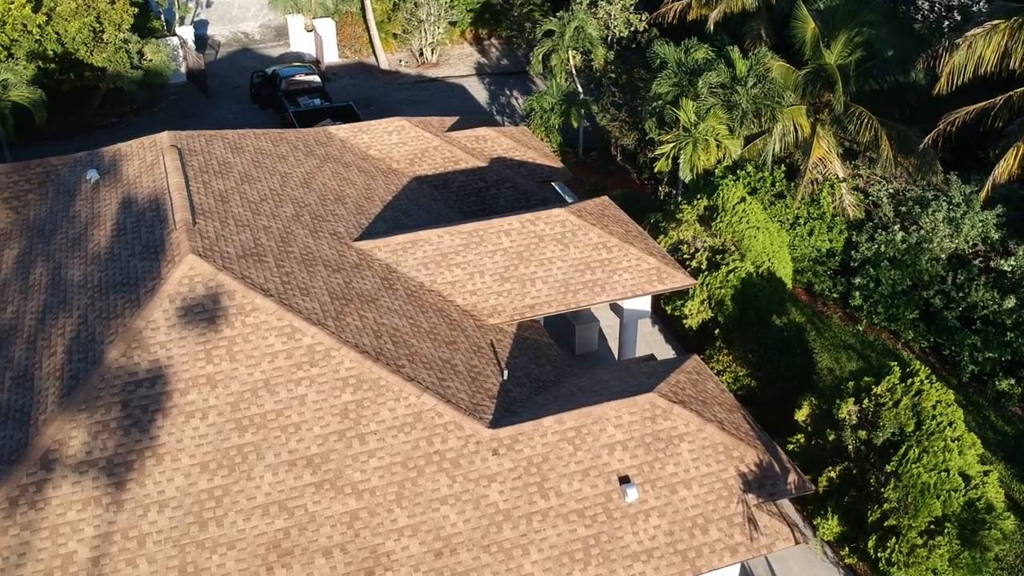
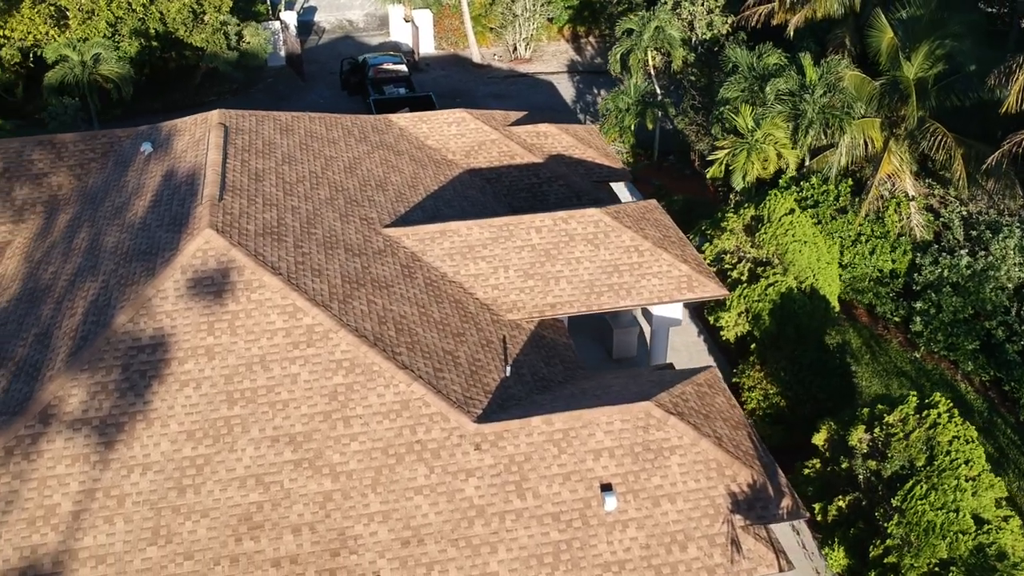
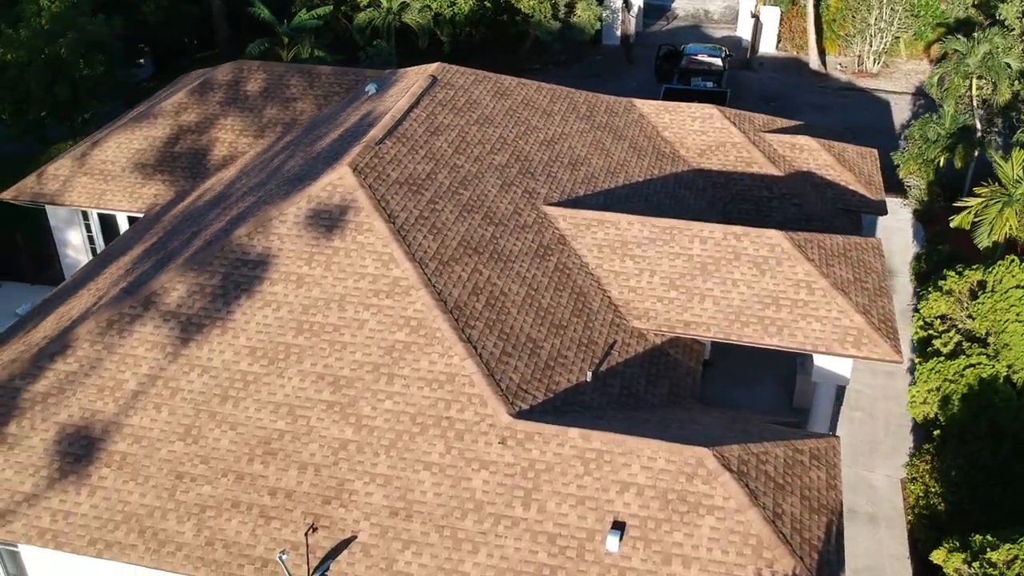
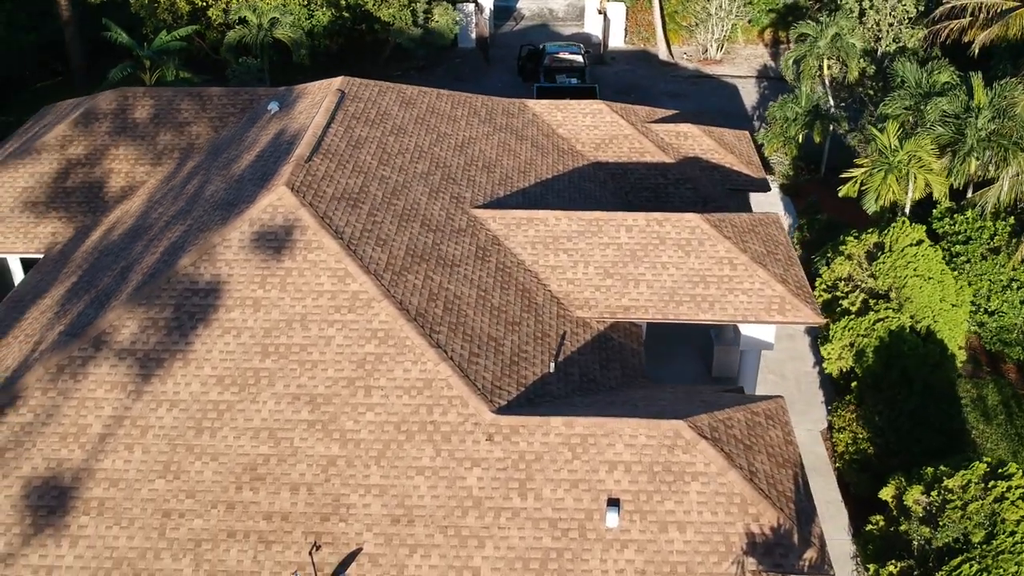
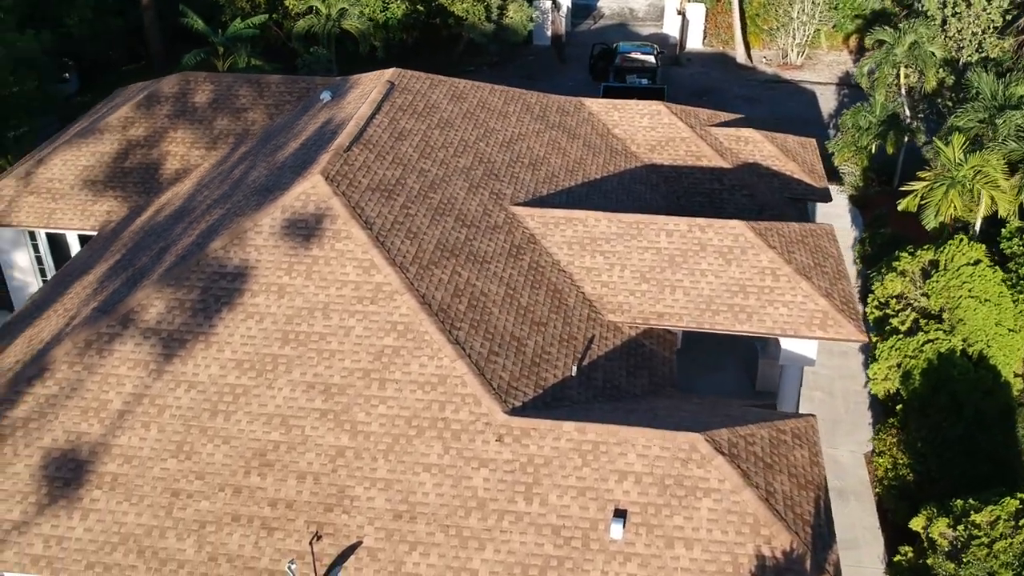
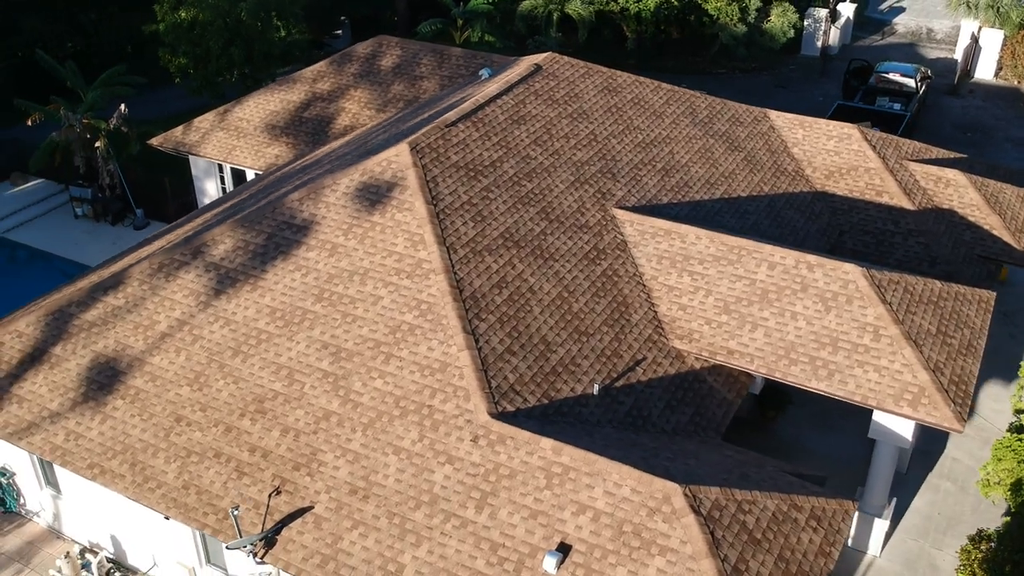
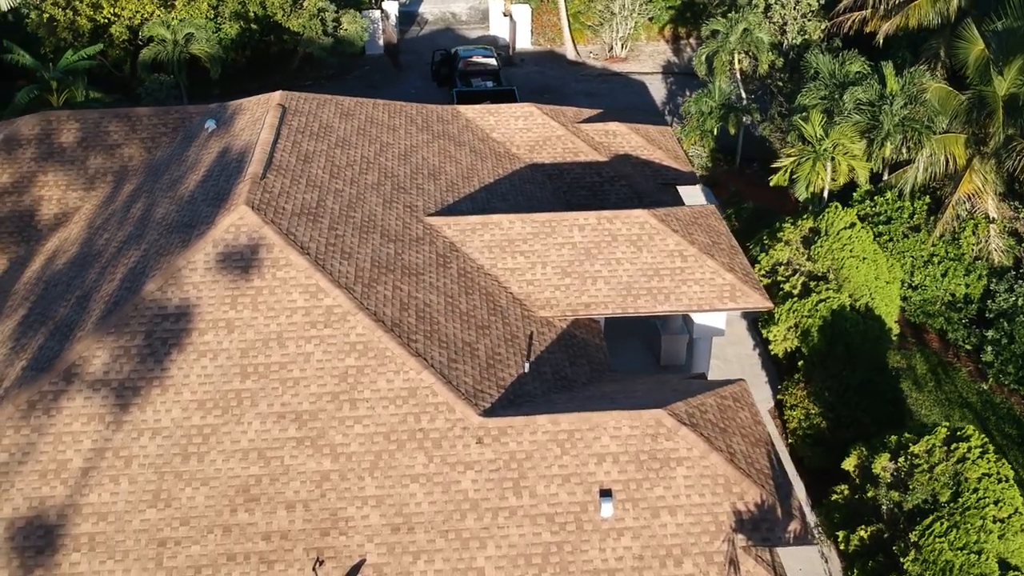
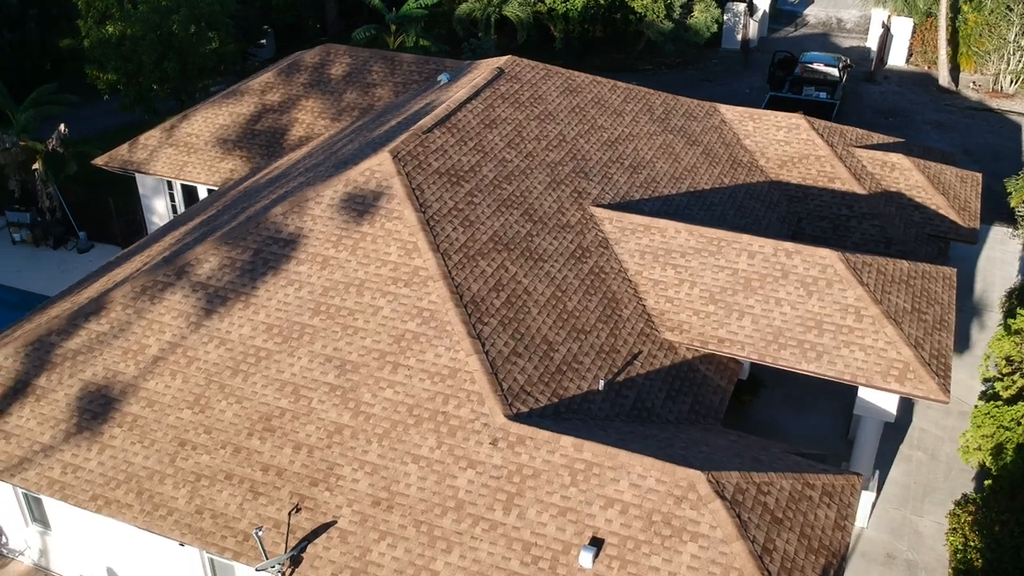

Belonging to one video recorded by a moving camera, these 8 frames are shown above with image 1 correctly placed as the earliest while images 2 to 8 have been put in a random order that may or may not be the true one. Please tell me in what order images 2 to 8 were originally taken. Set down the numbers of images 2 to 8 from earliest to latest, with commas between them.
2, 7, 4, 5, 3, 8, 6
